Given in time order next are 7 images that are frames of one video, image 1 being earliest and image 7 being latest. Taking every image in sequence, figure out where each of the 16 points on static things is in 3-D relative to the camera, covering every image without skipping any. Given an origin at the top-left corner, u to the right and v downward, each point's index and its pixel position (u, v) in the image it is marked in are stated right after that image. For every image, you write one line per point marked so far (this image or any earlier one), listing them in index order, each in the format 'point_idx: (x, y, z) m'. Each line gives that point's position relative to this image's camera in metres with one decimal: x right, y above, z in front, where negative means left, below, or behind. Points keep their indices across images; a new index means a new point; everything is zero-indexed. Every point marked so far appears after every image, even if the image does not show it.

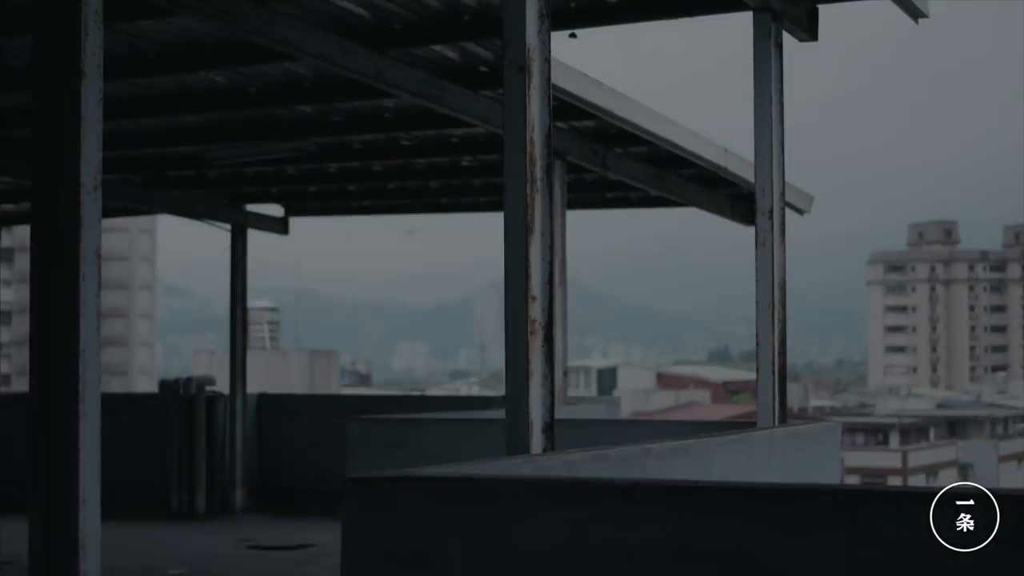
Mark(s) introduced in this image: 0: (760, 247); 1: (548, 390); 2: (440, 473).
0: (+2.0, +0.4, +11.7) m
1: (+0.2, -0.6, +7.7) m
2: (-0.3, -0.7, +5.6) m
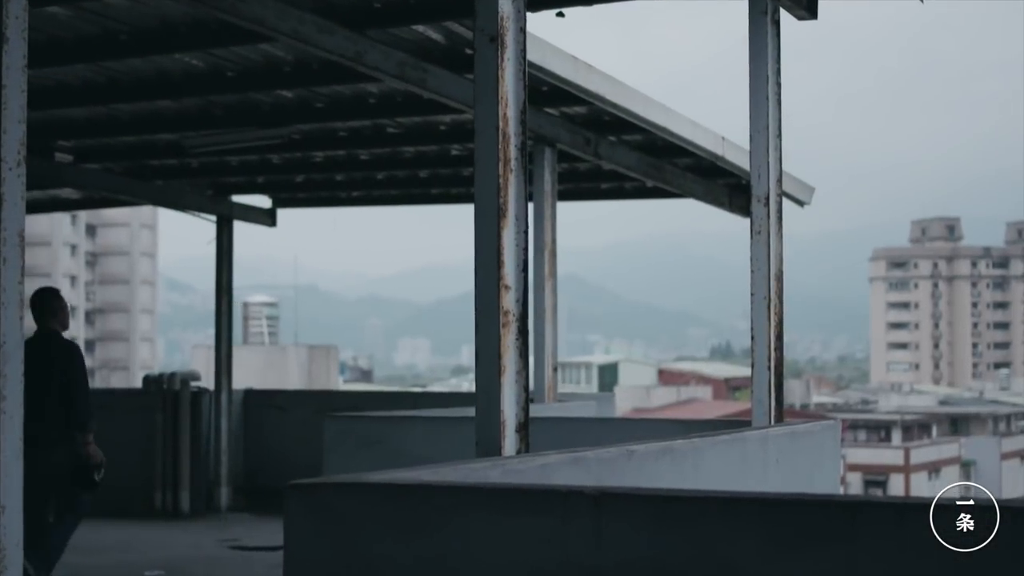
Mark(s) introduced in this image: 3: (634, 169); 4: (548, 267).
0: (+1.9, +0.4, +11.2) m
1: (0.0, -0.5, +7.2) m
2: (-0.4, -0.7, +5.1) m
3: (+1.4, +1.3, +15.9) m
4: (+0.4, +0.2, +15.3) m
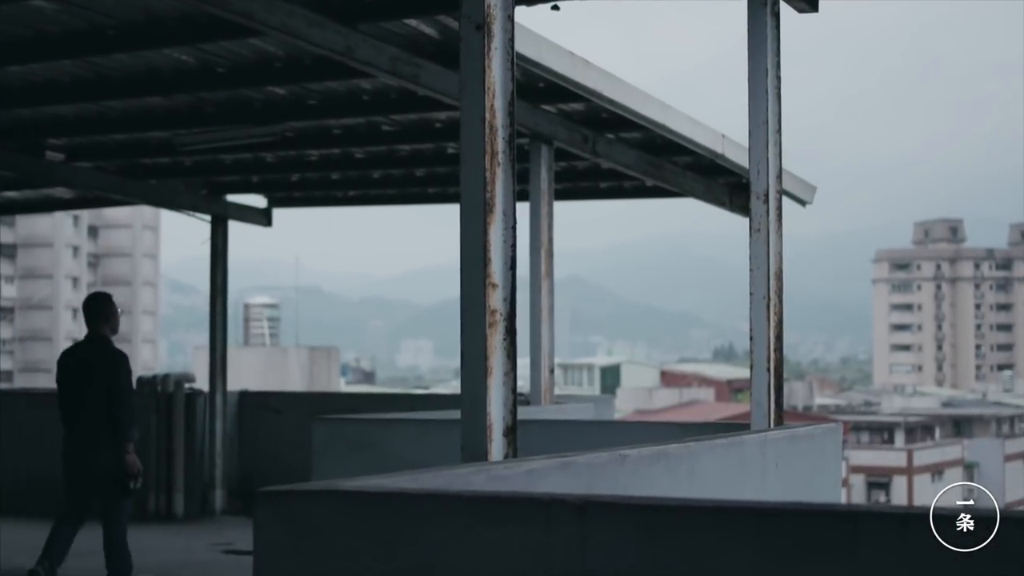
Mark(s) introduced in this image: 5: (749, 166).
0: (+1.9, +0.4, +10.9) m
1: (0.0, -0.5, +6.9) m
2: (-0.5, -0.7, +4.8) m
3: (+1.3, +1.3, +15.6) m
4: (+0.3, +0.2, +15.0) m
5: (+1.8, +0.9, +11.0) m
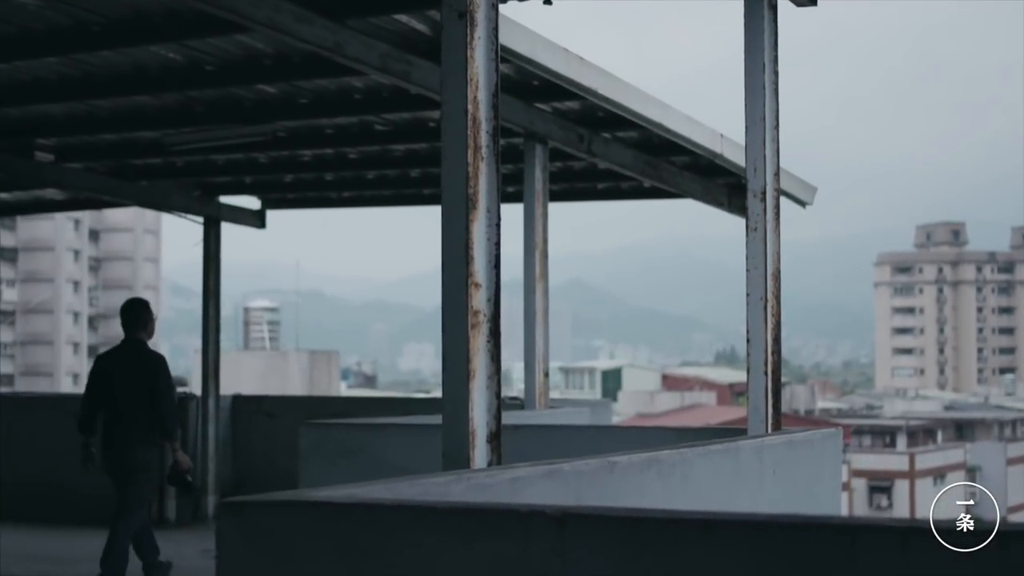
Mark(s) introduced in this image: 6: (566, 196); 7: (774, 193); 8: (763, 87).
0: (+1.8, +0.4, +10.6) m
1: (-0.1, -0.5, +6.7) m
2: (-0.6, -0.7, +4.6) m
3: (+1.3, +1.3, +15.4) m
4: (+0.3, +0.2, +14.8) m
5: (+1.8, +0.9, +10.7) m
6: (+0.7, +1.2, +18.4) m
7: (+2.0, +0.7, +10.7) m
8: (+1.9, +1.5, +10.6) m
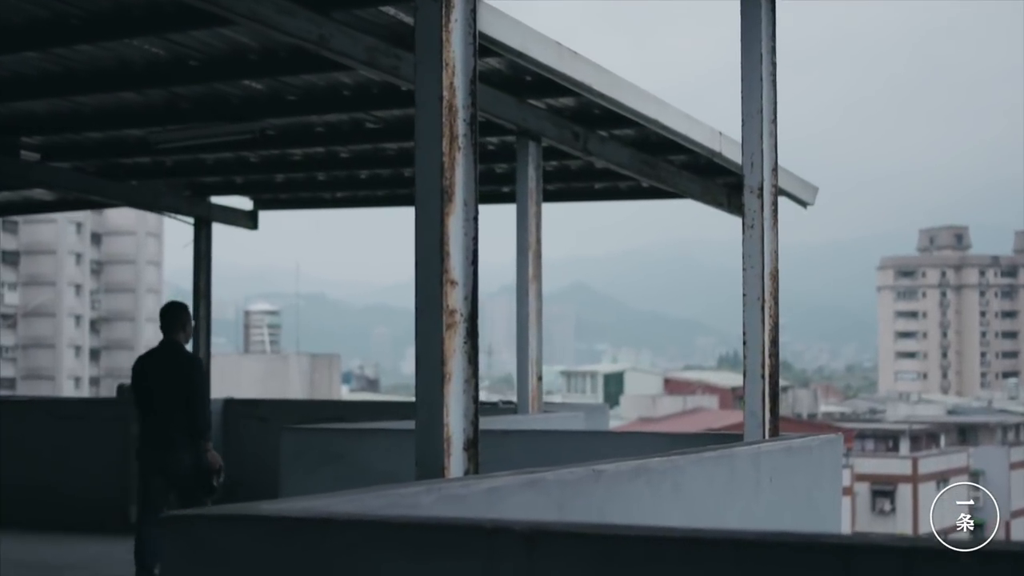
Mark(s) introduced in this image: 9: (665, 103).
0: (+1.7, +0.4, +10.3) m
1: (-0.2, -0.5, +6.3) m
2: (-0.6, -0.7, +4.2) m
3: (+1.2, +1.3, +15.0) m
4: (+0.2, +0.2, +14.4) m
5: (+1.7, +0.9, +10.4) m
6: (+0.6, +1.2, +18.1) m
7: (+1.9, +0.7, +10.4) m
8: (+1.8, +1.5, +10.3) m
9: (+1.5, +1.8, +14.1) m
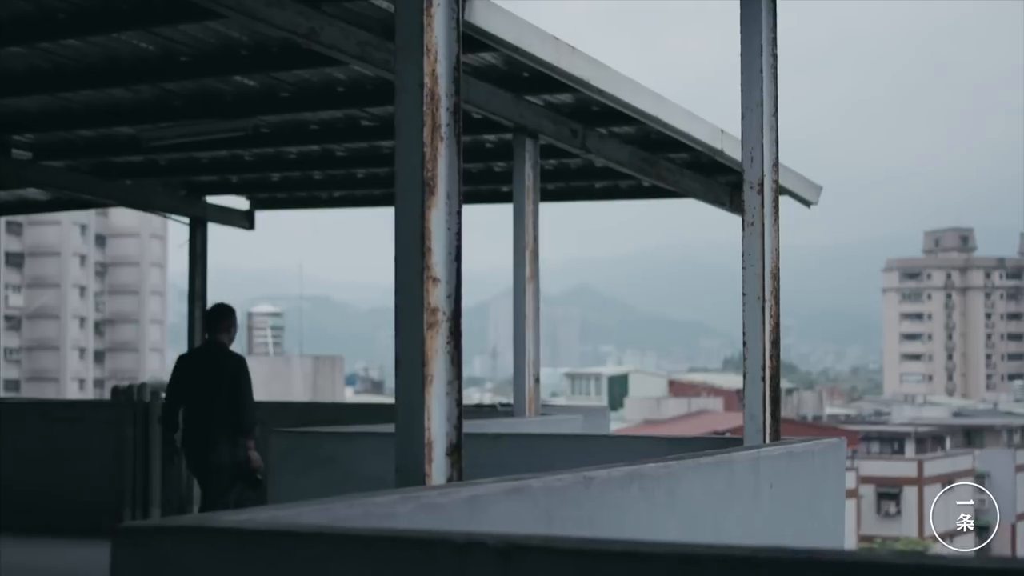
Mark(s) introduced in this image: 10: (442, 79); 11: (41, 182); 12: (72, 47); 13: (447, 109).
0: (+1.7, +0.4, +10.0) m
1: (-0.2, -0.5, +6.1) m
2: (-0.7, -0.6, +3.9) m
3: (+1.2, +1.3, +14.7) m
4: (+0.2, +0.2, +14.2) m
5: (+1.7, +0.9, +10.1) m
6: (+0.6, +1.2, +17.8) m
7: (+1.9, +0.7, +10.1) m
8: (+1.8, +1.5, +10.0) m
9: (+1.5, +1.8, +13.8) m
10: (-0.3, +0.9, +6.1) m
11: (-5.5, +1.3, +16.6) m
12: (-3.8, +2.1, +12.2) m
13: (-0.3, +0.8, +6.1) m
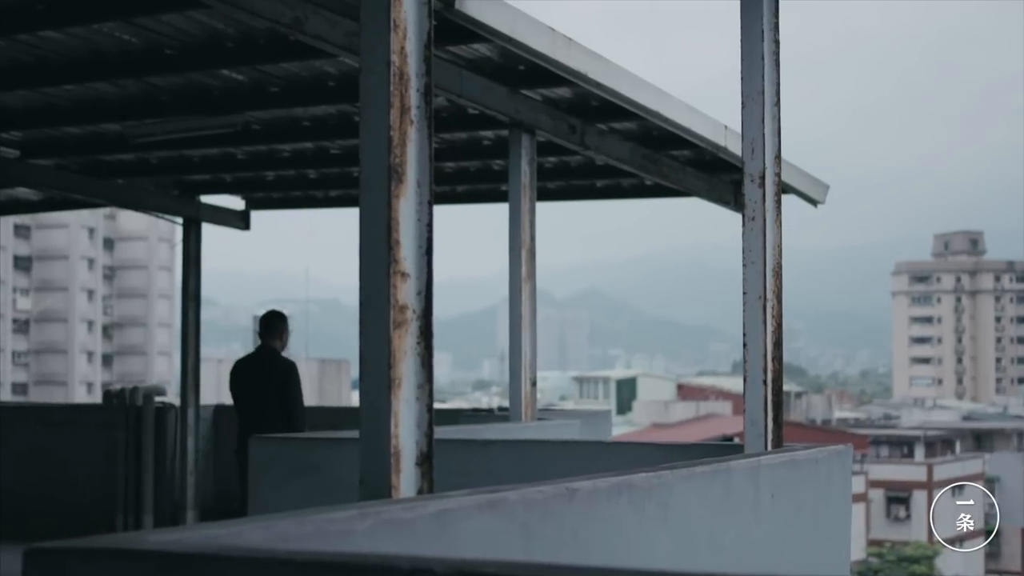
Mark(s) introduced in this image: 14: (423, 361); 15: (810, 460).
0: (+1.6, +0.4, +9.6) m
1: (-0.3, -0.5, +5.6) m
2: (-0.8, -0.6, +3.5) m
3: (+1.2, +1.3, +14.3) m
4: (+0.2, +0.2, +13.8) m
5: (+1.6, +0.9, +9.7) m
6: (+0.6, +1.1, +17.4) m
7: (+1.8, +0.7, +9.7) m
8: (+1.7, +1.5, +9.6) m
9: (+1.4, +1.8, +13.4) m
10: (-0.4, +0.9, +5.7) m
11: (-5.5, +1.2, +16.2) m
12: (-3.8, +2.1, +11.8) m
13: (-0.3, +0.8, +5.7) m
14: (-0.3, -0.3, +5.6) m
15: (+1.8, -1.0, +8.6) m
